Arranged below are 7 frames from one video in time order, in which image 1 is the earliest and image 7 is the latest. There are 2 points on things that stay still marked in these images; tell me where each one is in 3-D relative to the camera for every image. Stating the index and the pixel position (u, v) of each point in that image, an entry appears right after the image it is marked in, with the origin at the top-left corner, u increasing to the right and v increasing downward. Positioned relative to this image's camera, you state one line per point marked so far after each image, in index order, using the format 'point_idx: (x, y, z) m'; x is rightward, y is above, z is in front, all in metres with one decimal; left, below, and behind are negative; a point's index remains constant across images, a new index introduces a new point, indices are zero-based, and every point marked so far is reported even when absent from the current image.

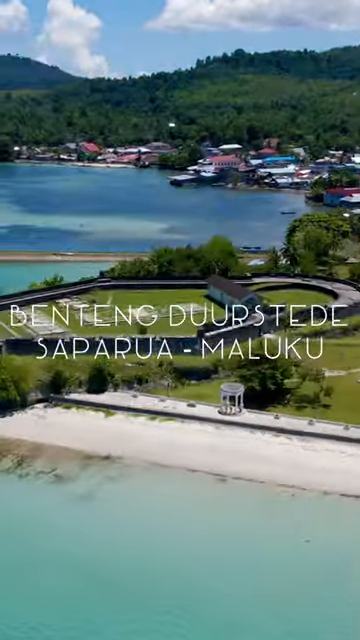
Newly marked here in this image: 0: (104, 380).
0: (-1.3, -1.0, +14.9) m
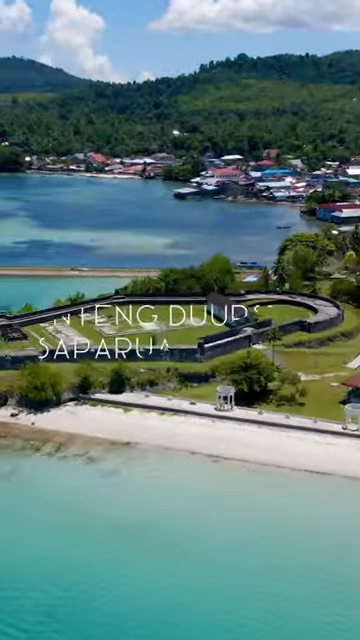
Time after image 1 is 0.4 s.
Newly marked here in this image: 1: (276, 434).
0: (-1.3, -1.4, +18.4) m
1: (+1.9, -2.2, +16.5) m
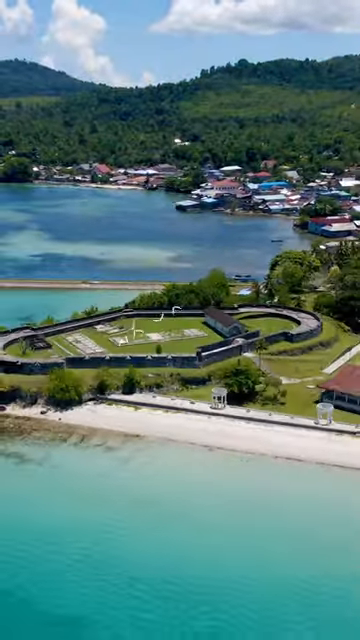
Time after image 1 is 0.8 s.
0: (-1.2, -1.7, +22.0) m
1: (+1.9, -2.6, +20.1) m
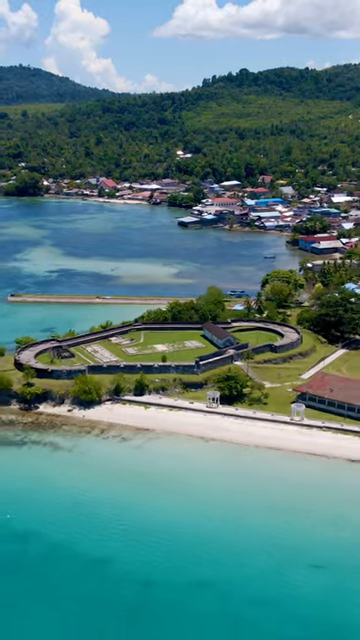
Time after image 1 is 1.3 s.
0: (-1.2, -2.2, +26.8) m
1: (+2.0, -3.0, +24.8) m
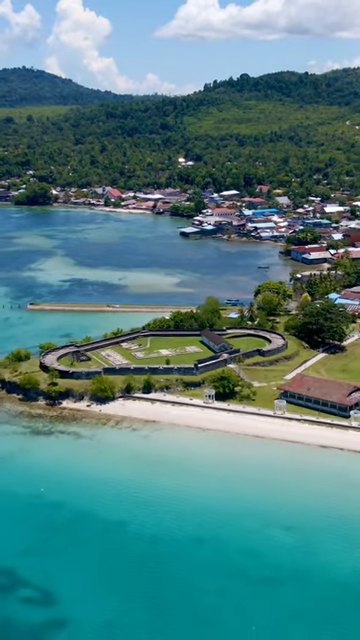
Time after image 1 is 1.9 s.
0: (-1.1, -2.5, +31.5) m
1: (+2.0, -3.4, +29.6) m
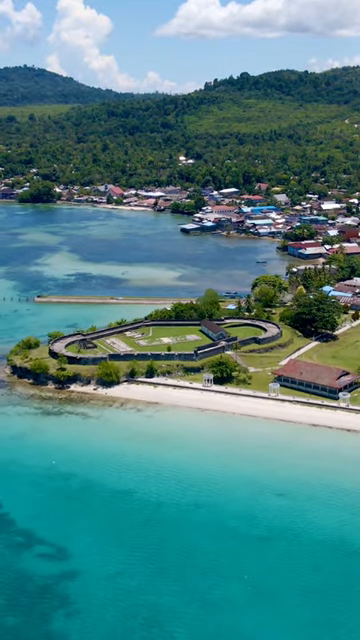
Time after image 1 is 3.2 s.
0: (-1.1, -2.1, +33.7) m
1: (+2.0, -3.0, +31.7) m
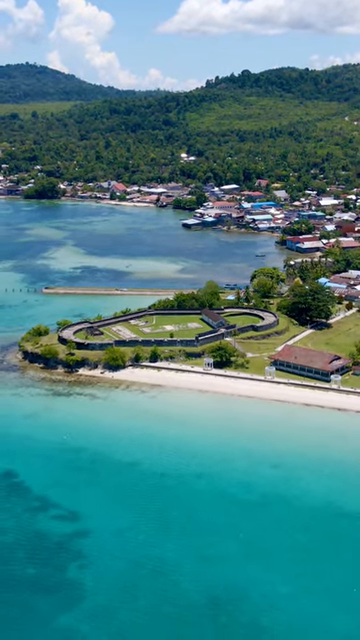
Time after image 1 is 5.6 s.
0: (-1.0, -1.6, +35.8) m
1: (+2.1, -2.5, +33.8) m
